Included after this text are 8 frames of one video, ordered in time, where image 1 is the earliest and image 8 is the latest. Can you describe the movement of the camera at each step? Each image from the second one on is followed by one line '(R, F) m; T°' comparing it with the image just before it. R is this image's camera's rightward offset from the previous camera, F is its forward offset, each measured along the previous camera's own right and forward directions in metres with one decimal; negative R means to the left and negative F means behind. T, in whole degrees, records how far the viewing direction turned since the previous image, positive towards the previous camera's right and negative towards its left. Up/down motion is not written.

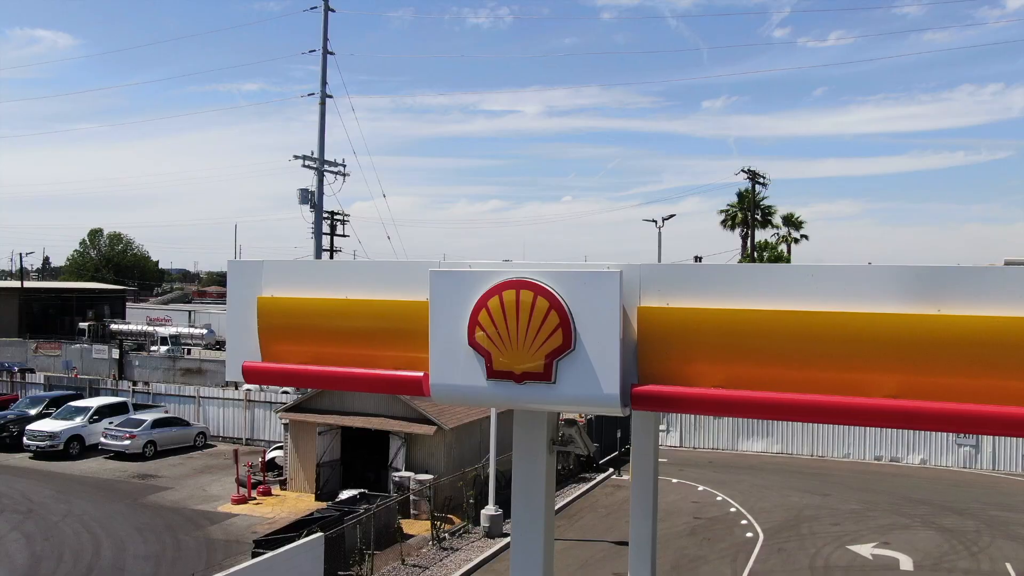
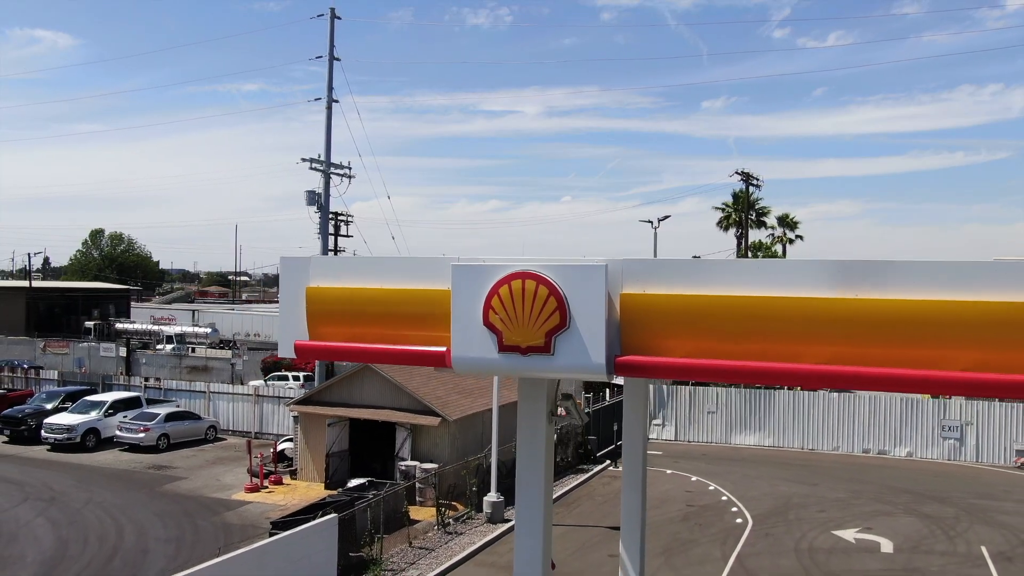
(0.0, -0.9) m; 0°
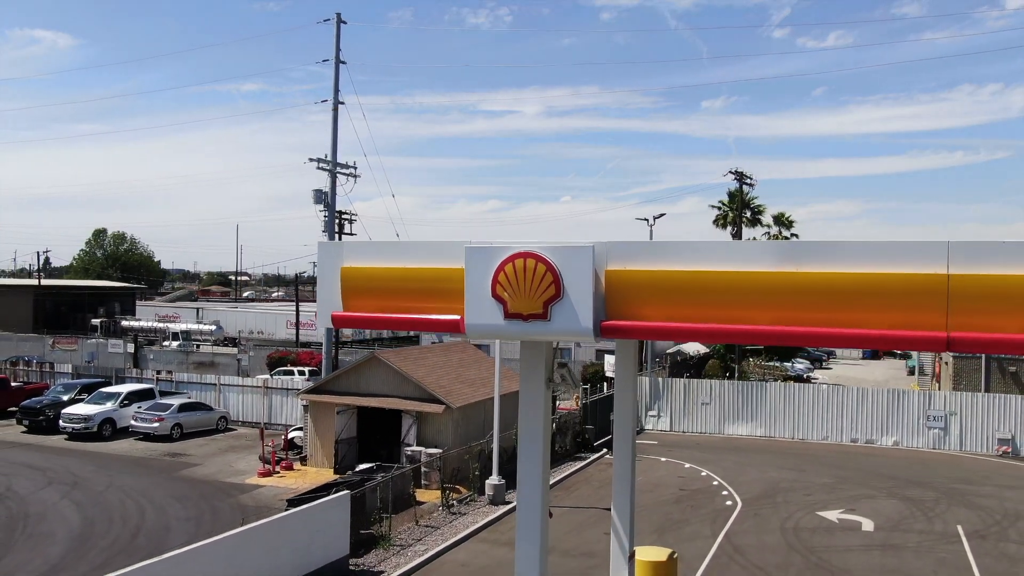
(0.0, -0.9) m; 0°
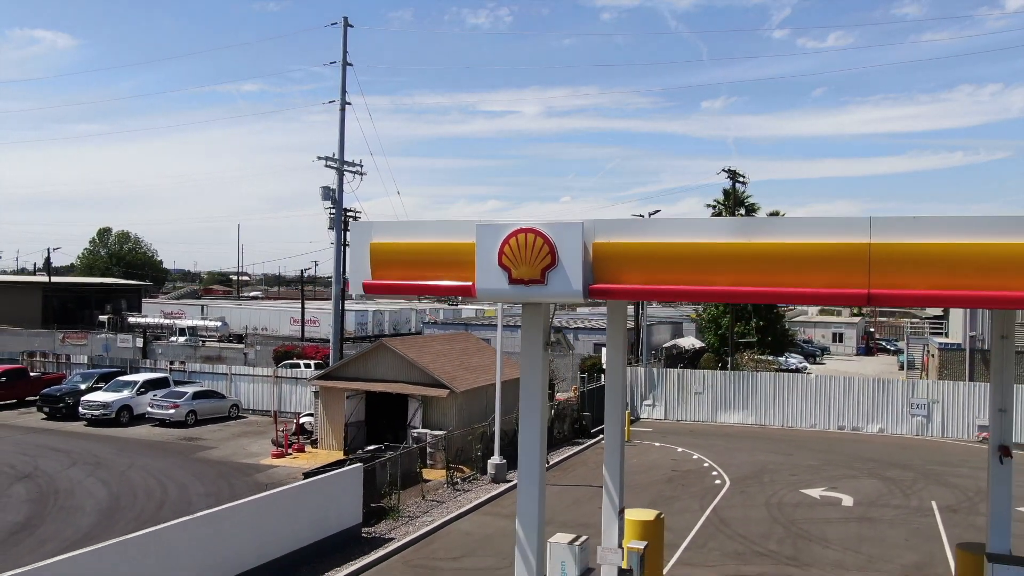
(0.0, -1.1) m; 0°
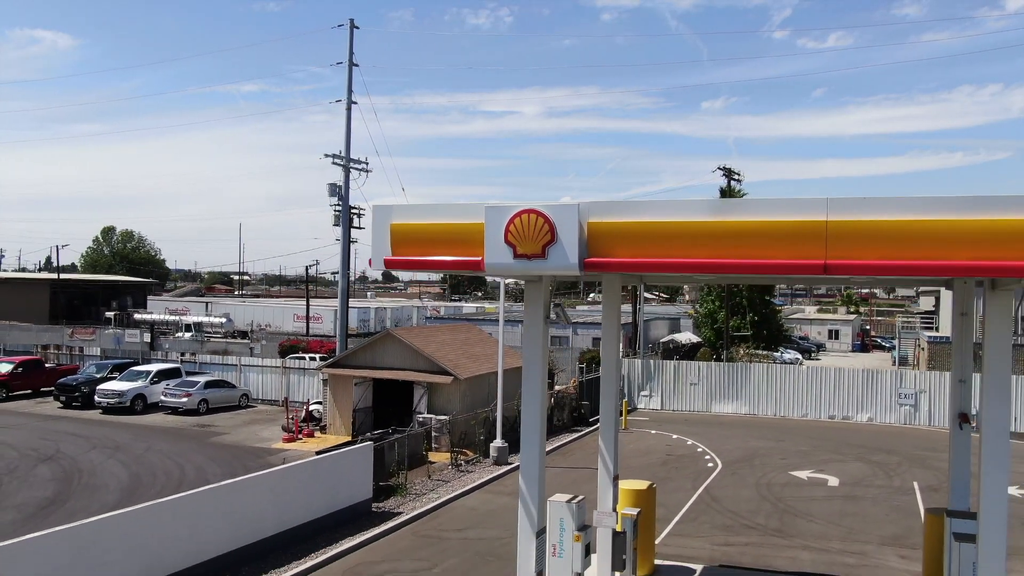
(0.0, -0.9) m; 0°
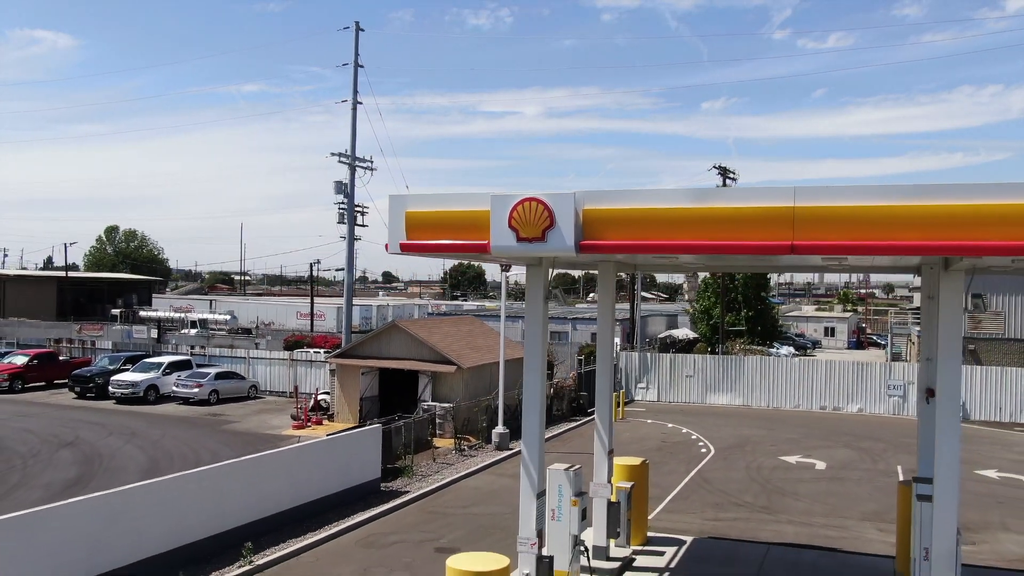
(0.0, -0.9) m; 0°
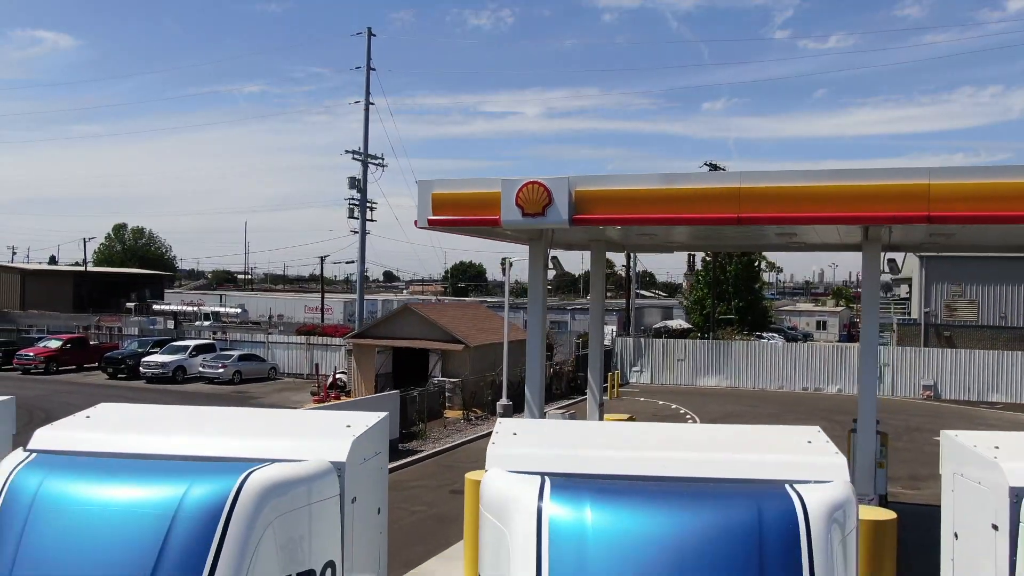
(-0.1, -2.1) m; 0°
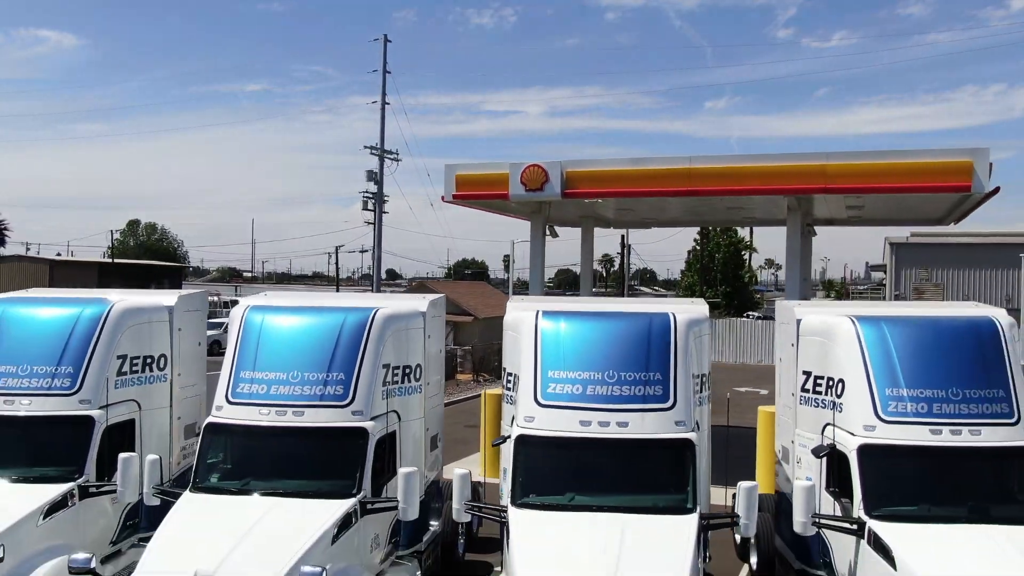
(-0.1, -3.2) m; 0°
